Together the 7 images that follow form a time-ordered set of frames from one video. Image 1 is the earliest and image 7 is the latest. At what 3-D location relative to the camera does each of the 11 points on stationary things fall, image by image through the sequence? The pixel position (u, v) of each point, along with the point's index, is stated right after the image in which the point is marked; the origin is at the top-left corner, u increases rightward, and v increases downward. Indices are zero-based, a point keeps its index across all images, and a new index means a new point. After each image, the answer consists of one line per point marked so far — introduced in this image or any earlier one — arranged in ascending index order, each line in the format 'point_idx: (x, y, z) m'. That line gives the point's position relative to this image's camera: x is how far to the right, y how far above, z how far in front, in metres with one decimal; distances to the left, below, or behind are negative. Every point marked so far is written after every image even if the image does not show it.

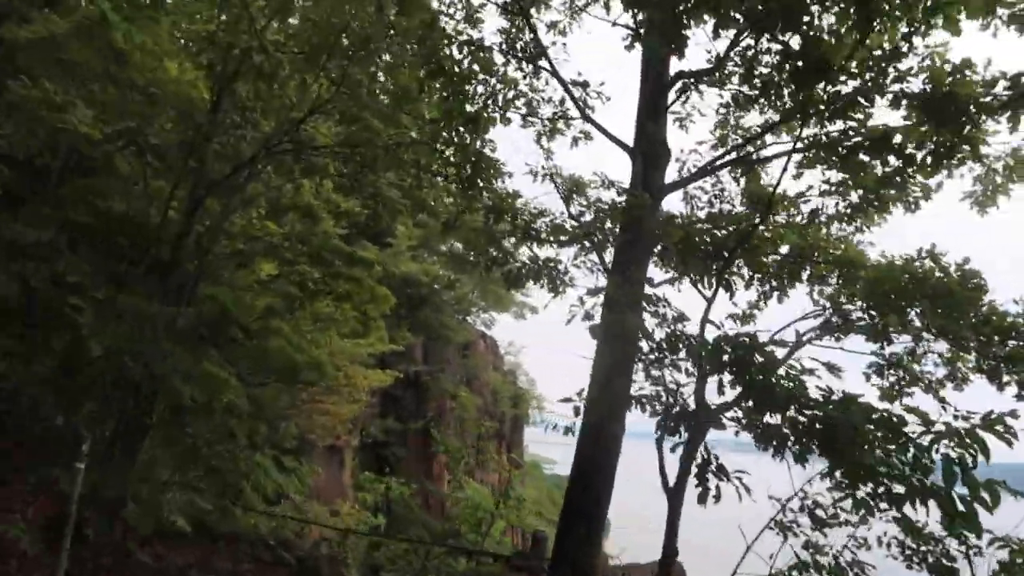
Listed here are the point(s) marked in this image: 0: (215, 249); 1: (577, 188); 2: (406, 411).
0: (-1.9, +0.3, +4.9) m
1: (+0.4, +0.6, +4.6) m
2: (-2.0, -2.2, +13.3) m
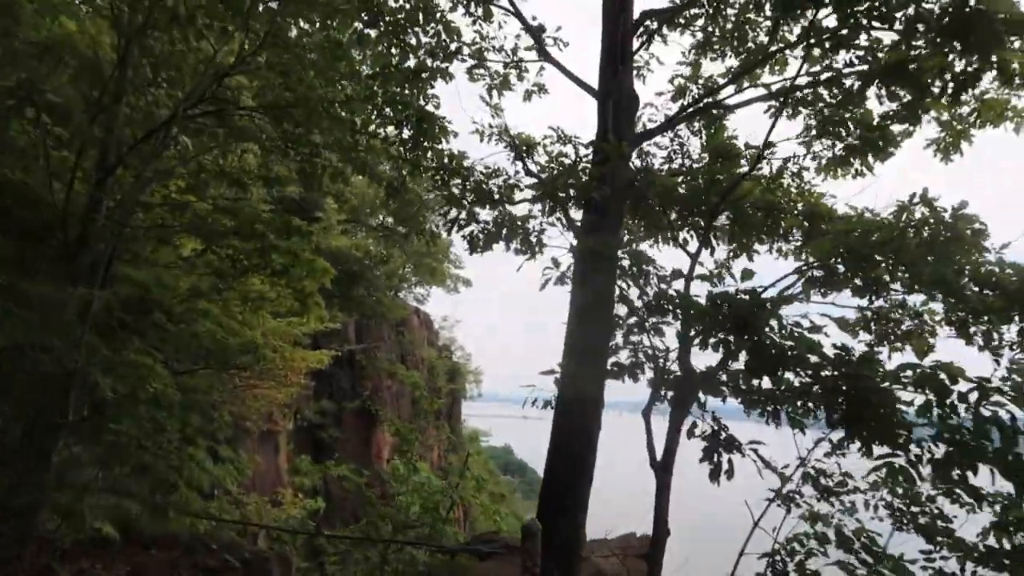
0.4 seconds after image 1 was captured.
0: (-2.2, +0.4, +4.4) m
1: (+0.1, +0.8, +4.3) m
2: (-3.0, -1.8, +12.9) m
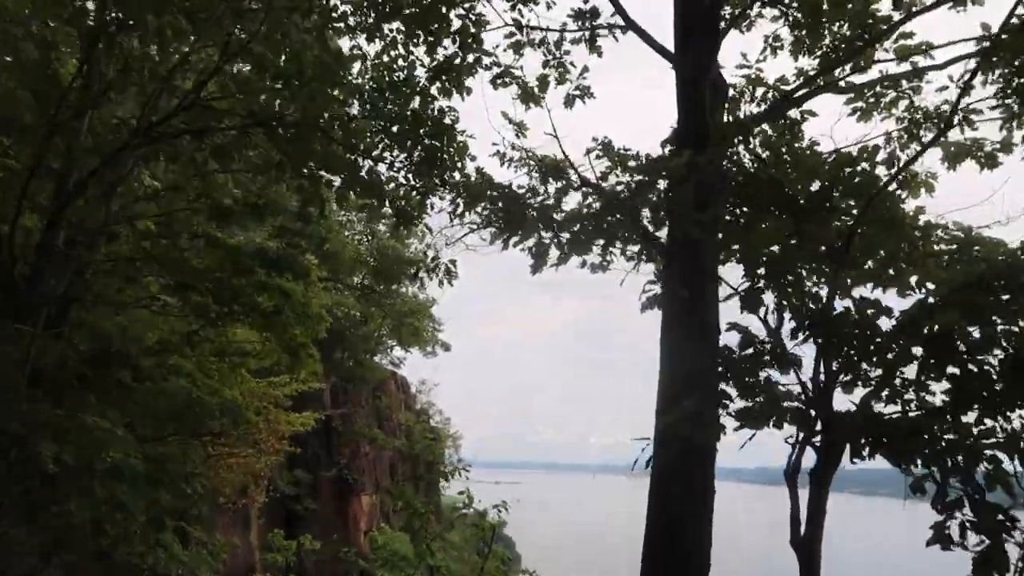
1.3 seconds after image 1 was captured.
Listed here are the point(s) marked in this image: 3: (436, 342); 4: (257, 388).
0: (-2.1, +0.1, +3.7) m
1: (+0.2, +0.6, +3.7) m
2: (-3.1, -2.7, +11.9) m
3: (-1.6, -1.1, +15.0) m
4: (-2.1, -0.8, +6.2) m
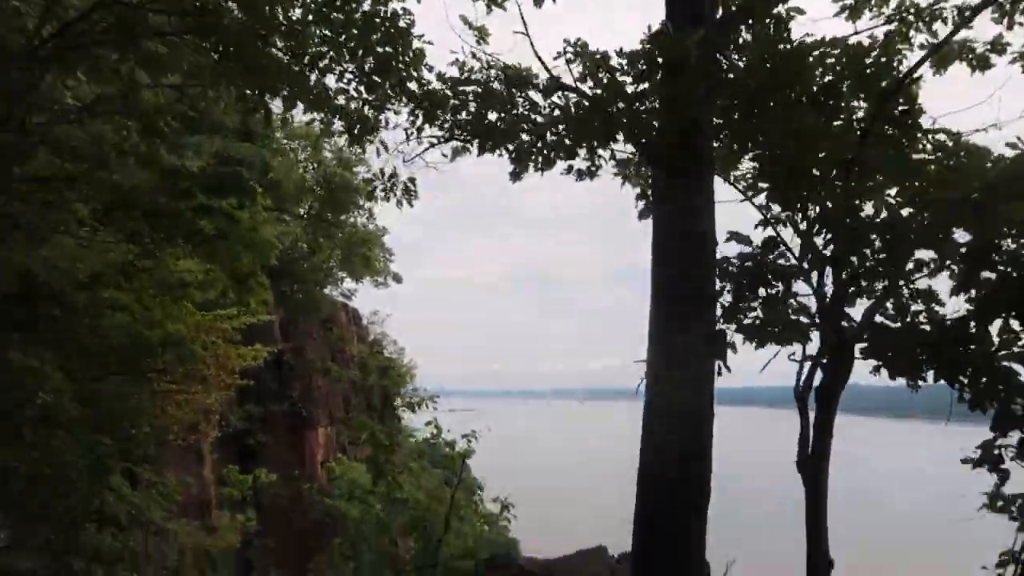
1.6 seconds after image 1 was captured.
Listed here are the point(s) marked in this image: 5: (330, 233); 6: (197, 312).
0: (-2.2, +0.5, +3.3) m
1: (+0.1, +1.0, +3.5) m
2: (-3.8, -1.6, +11.7) m
3: (-2.5, +0.3, +14.7) m
4: (-2.4, -0.2, +5.8) m
5: (-3.0, +0.9, +12.4) m
6: (-2.4, -0.2, +5.7) m
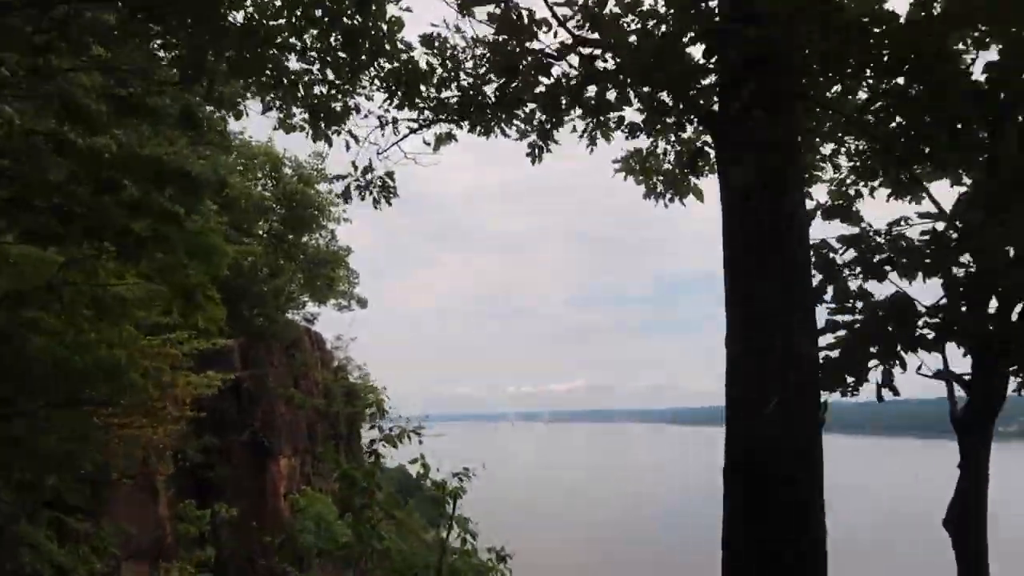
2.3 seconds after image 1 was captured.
0: (-2.3, +0.4, +2.7) m
1: (0.0, +1.0, +3.0) m
2: (-4.2, -2.0, +10.9) m
3: (-3.0, -0.1, +14.0) m
4: (-2.5, -0.4, +5.2) m
5: (-3.5, +0.5, +11.8) m
6: (-2.5, -0.3, +5.0) m
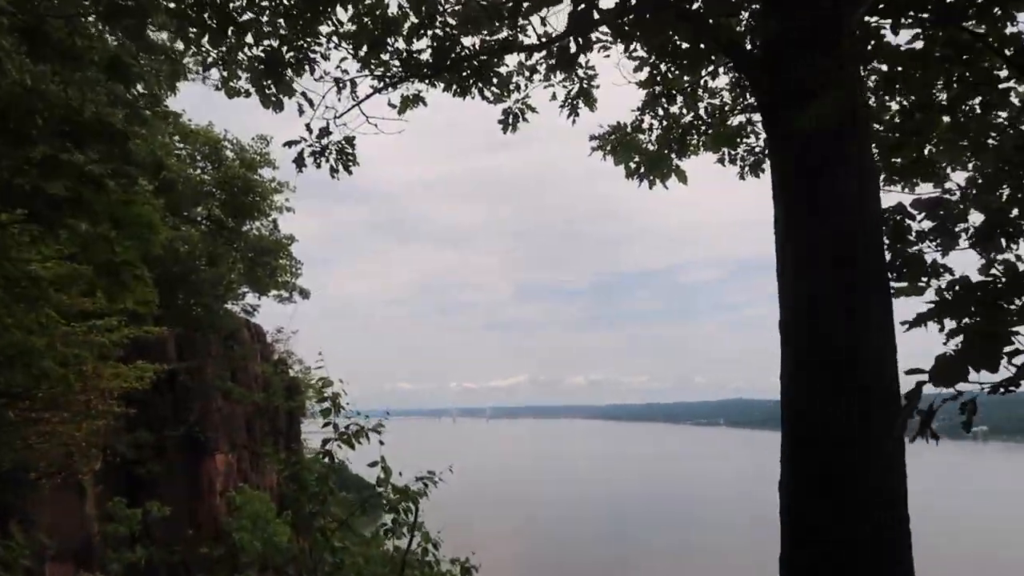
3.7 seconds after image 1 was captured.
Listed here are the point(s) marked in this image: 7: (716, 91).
0: (-2.3, +0.5, +2.2) m
1: (0.0, +1.0, +2.7) m
2: (-4.8, -1.8, +10.3) m
3: (-3.9, +0.1, +13.5) m
4: (-2.8, -0.3, +4.7) m
5: (-4.2, +0.7, +11.2) m
6: (-2.7, -0.2, +4.5) m
7: (+0.9, +0.9, +3.4) m
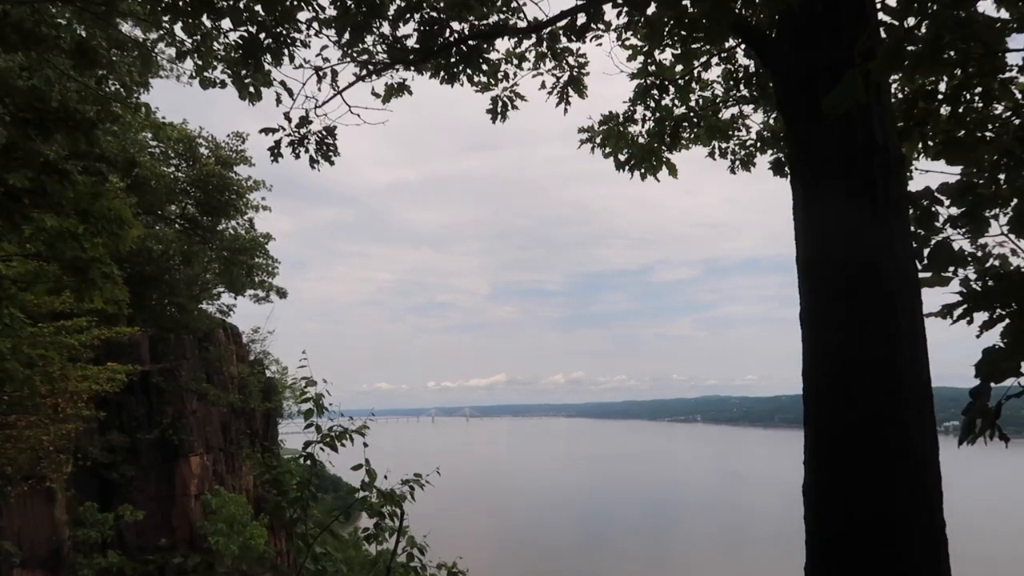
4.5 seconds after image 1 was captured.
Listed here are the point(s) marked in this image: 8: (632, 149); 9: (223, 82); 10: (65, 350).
0: (-2.3, +0.5, +2.1) m
1: (-0.1, +1.0, +2.6) m
2: (-5.1, -1.8, +10.1) m
3: (-4.2, +0.1, +13.3) m
4: (-2.9, -0.3, +4.5) m
5: (-4.5, +0.7, +11.0) m
6: (-2.8, -0.2, +4.4) m
7: (+0.9, +0.9, +3.3) m
8: (+0.5, +0.6, +3.3) m
9: (-1.3, +1.0, +3.5) m
10: (-3.2, -0.4, +5.3) m
